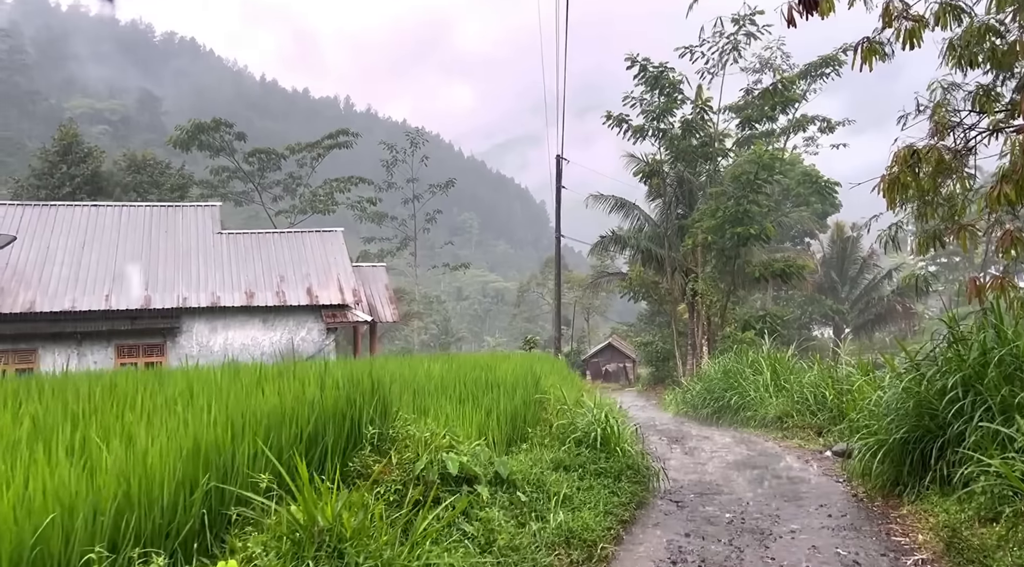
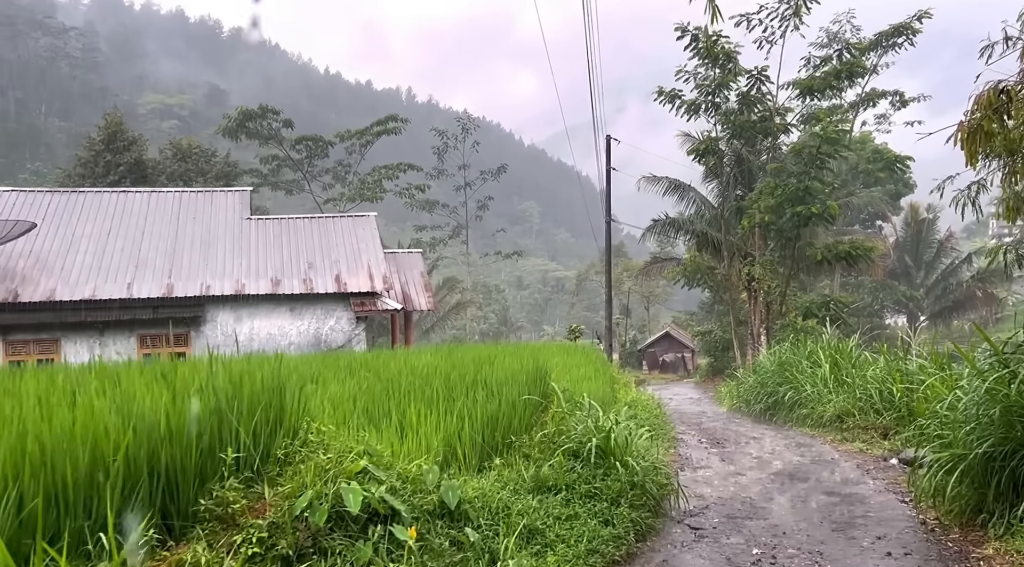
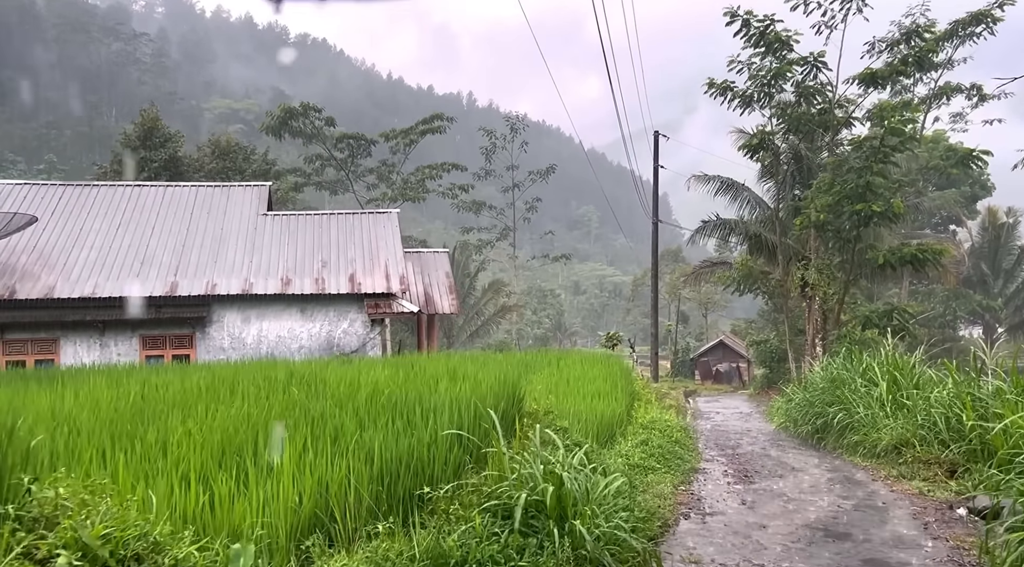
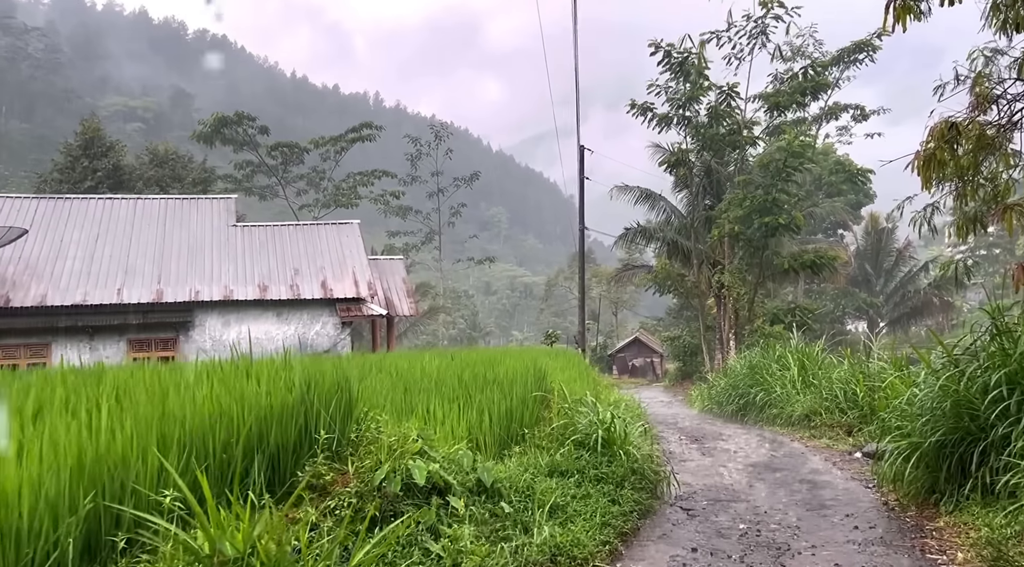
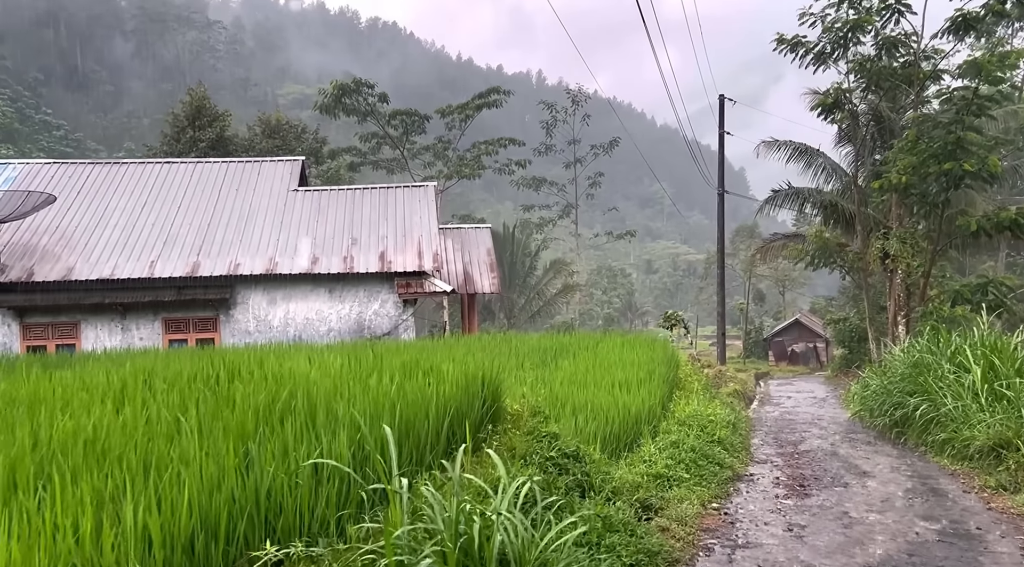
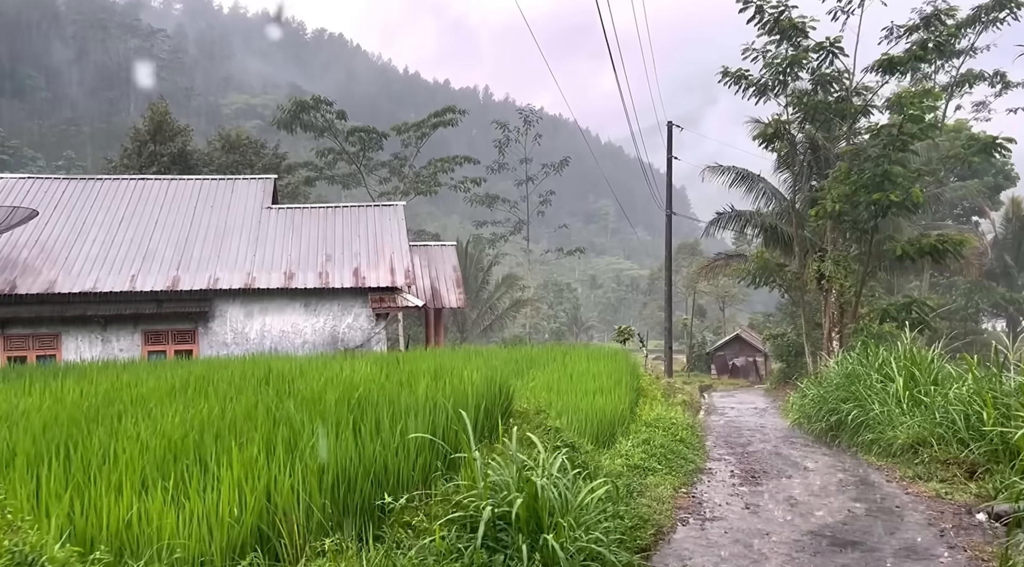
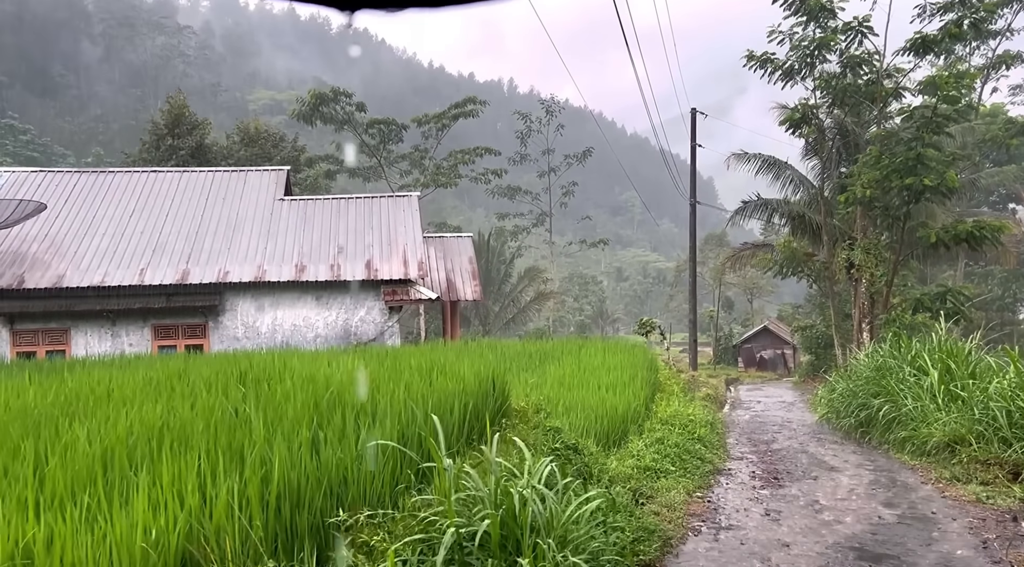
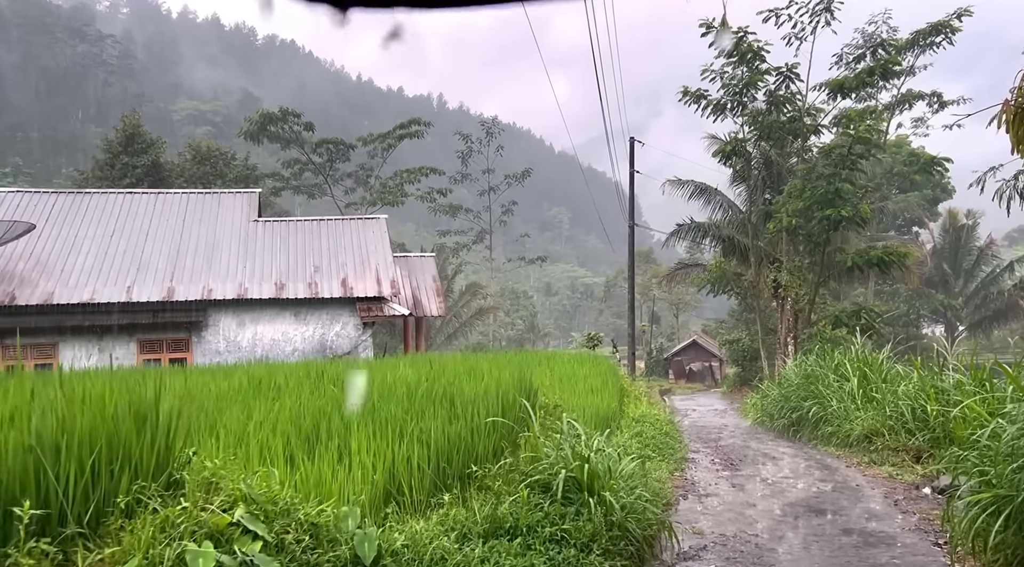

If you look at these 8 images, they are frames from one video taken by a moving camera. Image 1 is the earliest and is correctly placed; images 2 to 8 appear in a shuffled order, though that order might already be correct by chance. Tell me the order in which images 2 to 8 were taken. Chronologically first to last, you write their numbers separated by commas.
4, 2, 8, 3, 6, 7, 5
